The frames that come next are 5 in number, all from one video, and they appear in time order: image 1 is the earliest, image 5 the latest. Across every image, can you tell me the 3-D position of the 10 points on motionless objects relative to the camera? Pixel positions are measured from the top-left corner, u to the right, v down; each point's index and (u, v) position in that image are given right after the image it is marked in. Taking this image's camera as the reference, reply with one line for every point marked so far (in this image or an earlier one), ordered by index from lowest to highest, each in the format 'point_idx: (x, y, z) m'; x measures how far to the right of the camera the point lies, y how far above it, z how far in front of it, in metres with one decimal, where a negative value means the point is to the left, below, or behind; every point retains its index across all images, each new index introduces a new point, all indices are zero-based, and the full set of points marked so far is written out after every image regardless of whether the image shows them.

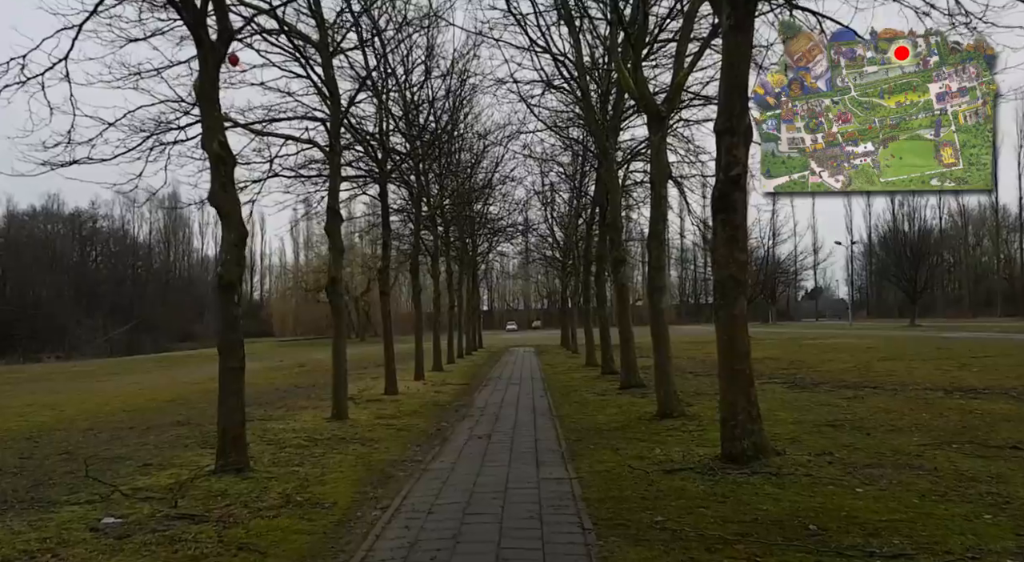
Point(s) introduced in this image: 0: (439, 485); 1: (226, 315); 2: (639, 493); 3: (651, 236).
0: (-0.7, -2.1, +7.2) m
1: (-3.1, -0.4, +7.6) m
2: (+1.2, -1.9, +6.5) m
3: (+2.2, +0.7, +11.6) m
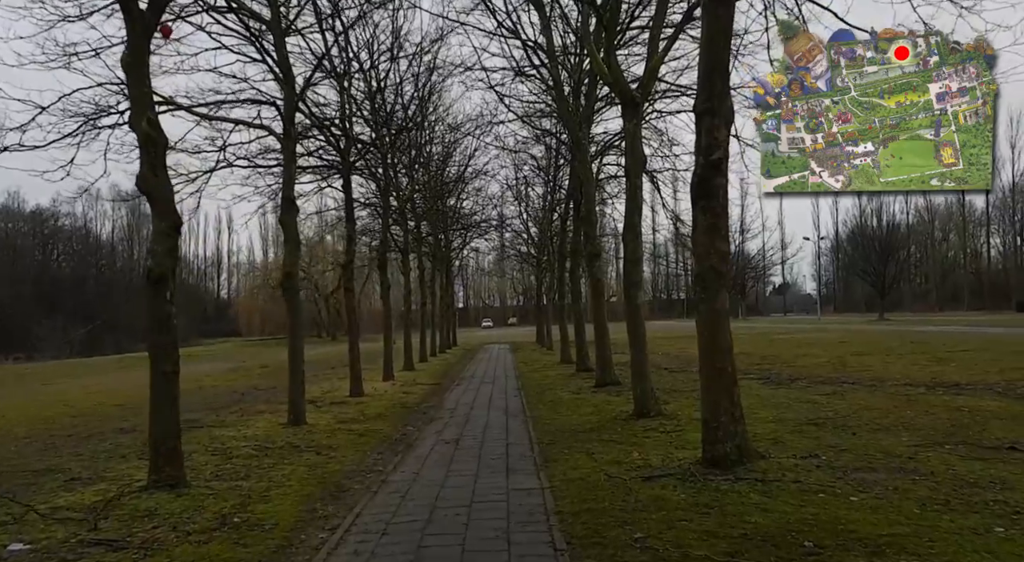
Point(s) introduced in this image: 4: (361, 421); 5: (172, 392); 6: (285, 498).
0: (-1.0, -2.0, +6.5) m
1: (-3.4, -0.3, +6.8) m
2: (+0.9, -1.9, +5.9) m
3: (+1.7, +0.8, +11.0) m
4: (-2.4, -2.2, +11.4) m
5: (-3.3, -1.1, +6.9) m
6: (-2.1, -2.0, +6.5) m
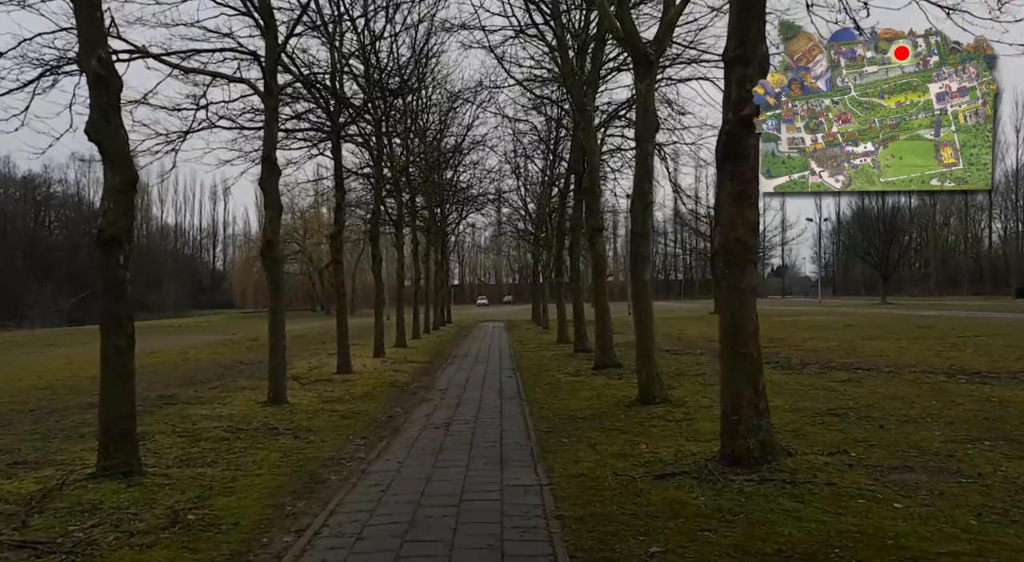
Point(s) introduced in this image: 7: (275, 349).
0: (-1.1, -1.7, +5.8) m
1: (-3.4, 0.0, +6.0) m
2: (+0.8, -1.6, +5.2) m
3: (+1.7, +1.2, +10.2) m
4: (-2.5, -1.8, +10.7) m
5: (-3.3, -0.8, +6.1) m
6: (-2.1, -1.7, +5.8) m
7: (-3.4, -1.0, +10.3) m
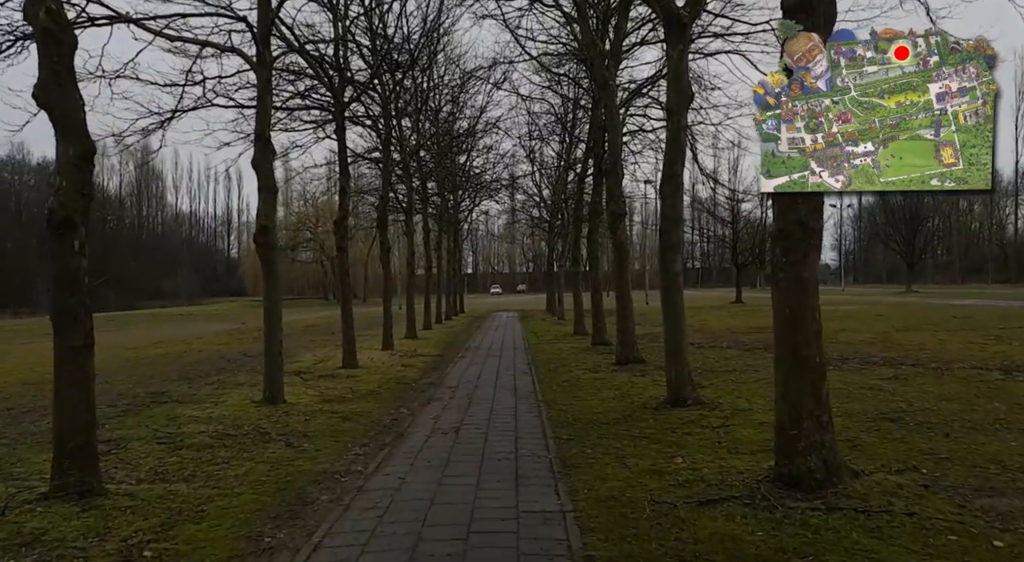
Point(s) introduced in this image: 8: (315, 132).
0: (-1.0, -1.7, +4.9) m
1: (-3.3, +0.1, +5.2) m
2: (+0.9, -1.6, +4.3) m
3: (+2.0, +1.3, +9.2) m
4: (-2.3, -1.6, +9.8) m
5: (-3.2, -0.7, +5.3) m
6: (-2.0, -1.6, +5.0) m
7: (-3.2, -0.8, +9.4) m
8: (-3.9, +2.9, +14.2) m
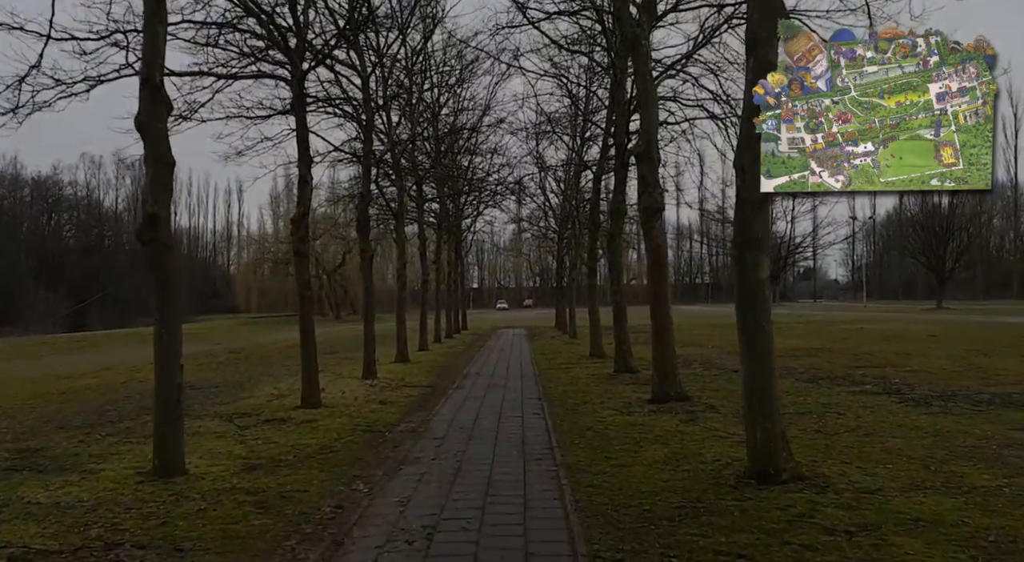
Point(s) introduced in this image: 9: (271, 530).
0: (-0.9, -1.7, +1.9) m
1: (-3.3, 0.0, +2.3) m
2: (+1.0, -1.6, +1.3) m
3: (+2.0, +1.2, +6.3) m
4: (-2.2, -1.8, +6.9) m
5: (-3.2, -0.7, +2.3) m
6: (-2.0, -1.7, +2.0) m
7: (-3.1, -1.0, +6.5) m
8: (-3.8, +2.7, +11.3) m
9: (-1.6, -1.8, +5.0) m
